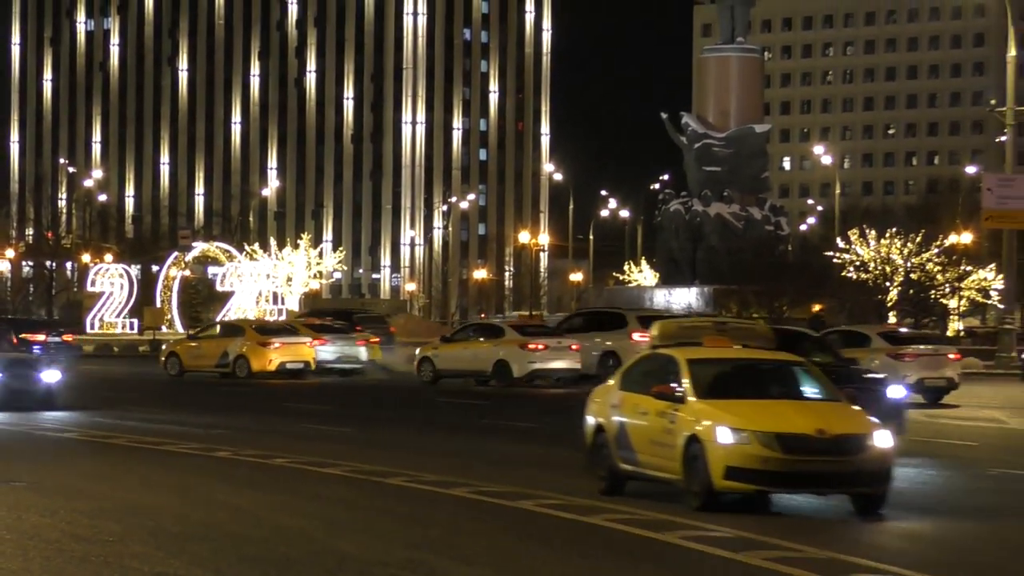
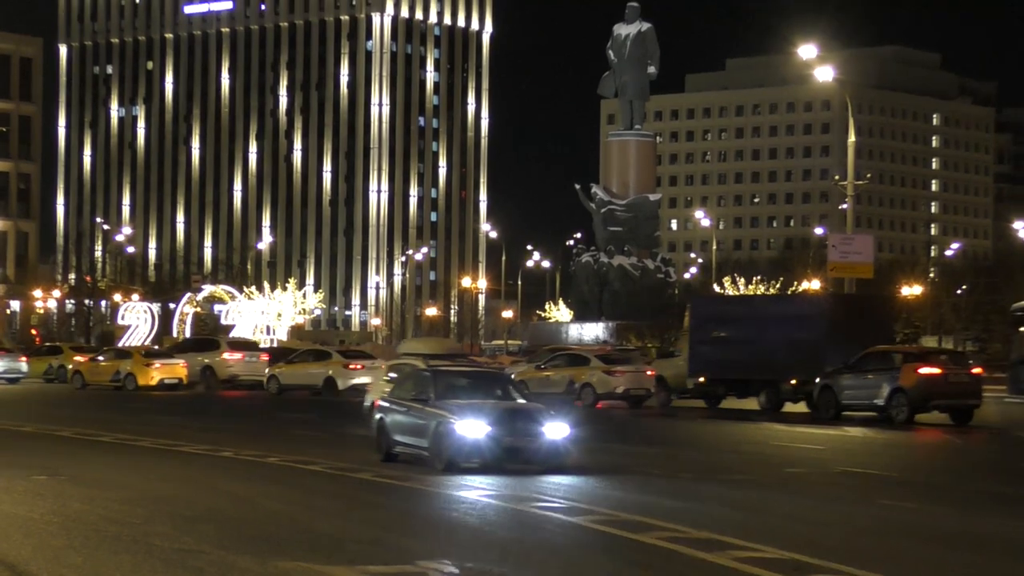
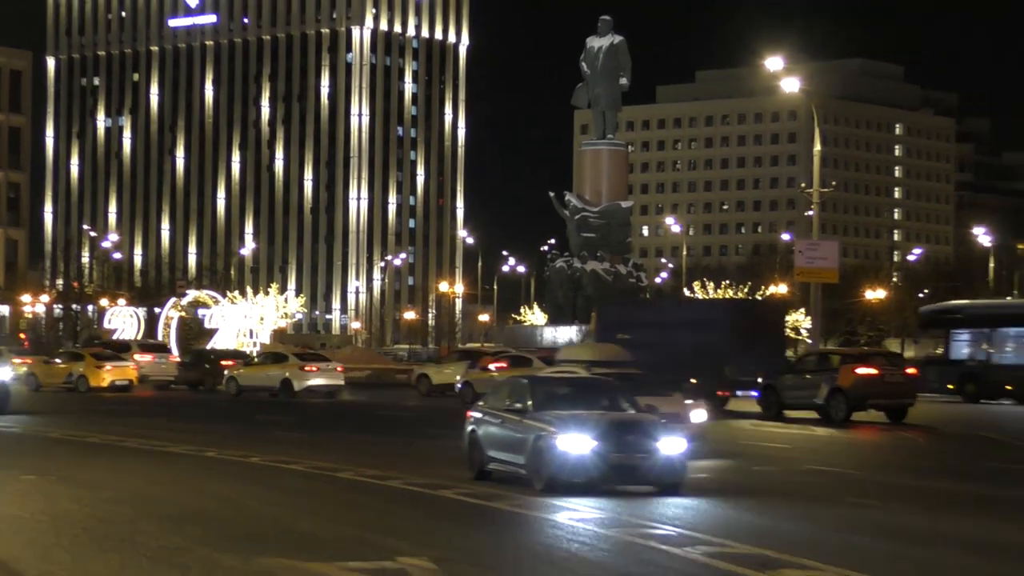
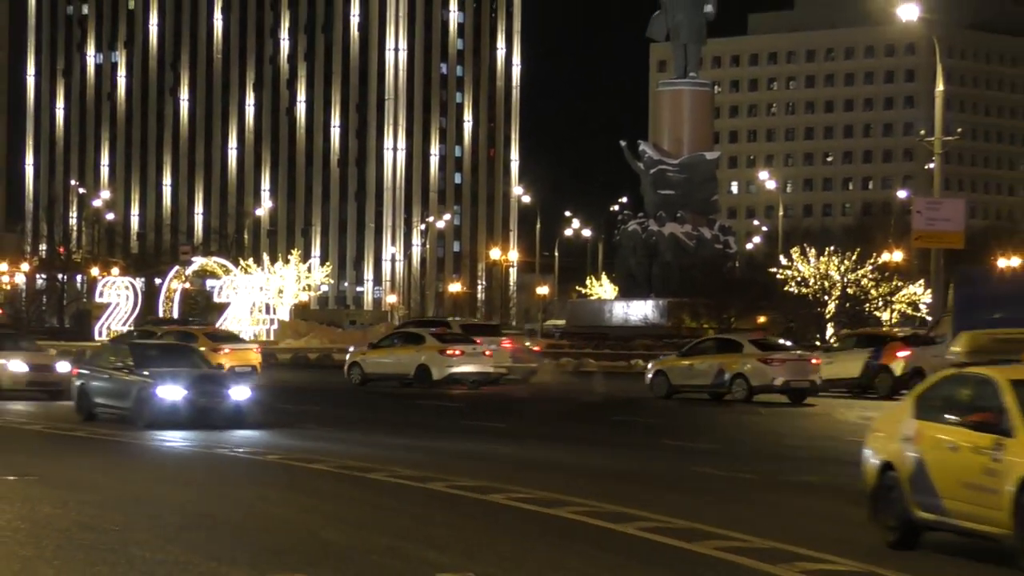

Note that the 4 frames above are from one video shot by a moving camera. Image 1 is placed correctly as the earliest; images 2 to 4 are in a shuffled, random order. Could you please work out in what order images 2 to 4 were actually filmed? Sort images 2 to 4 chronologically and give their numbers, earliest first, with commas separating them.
4, 2, 3
